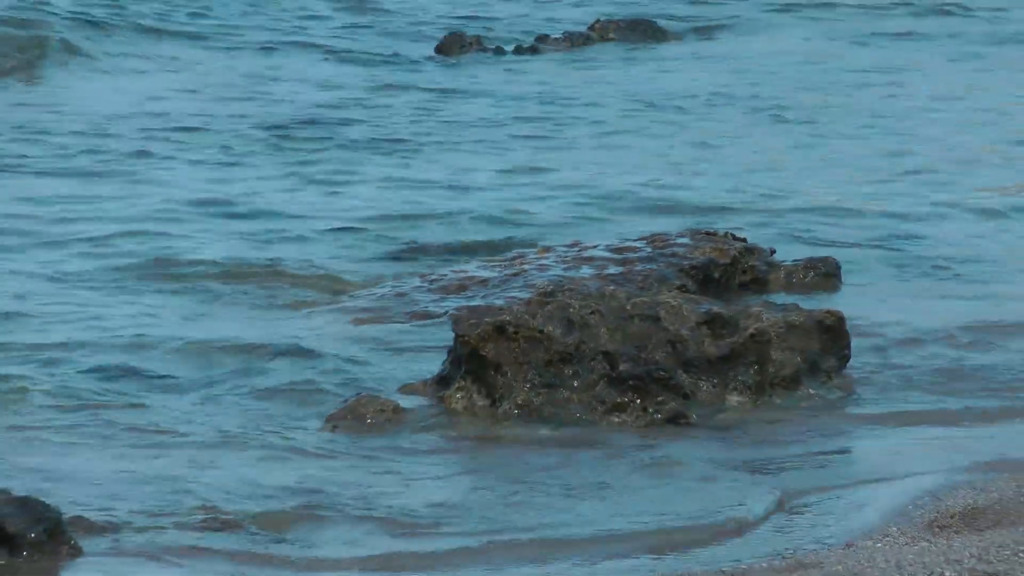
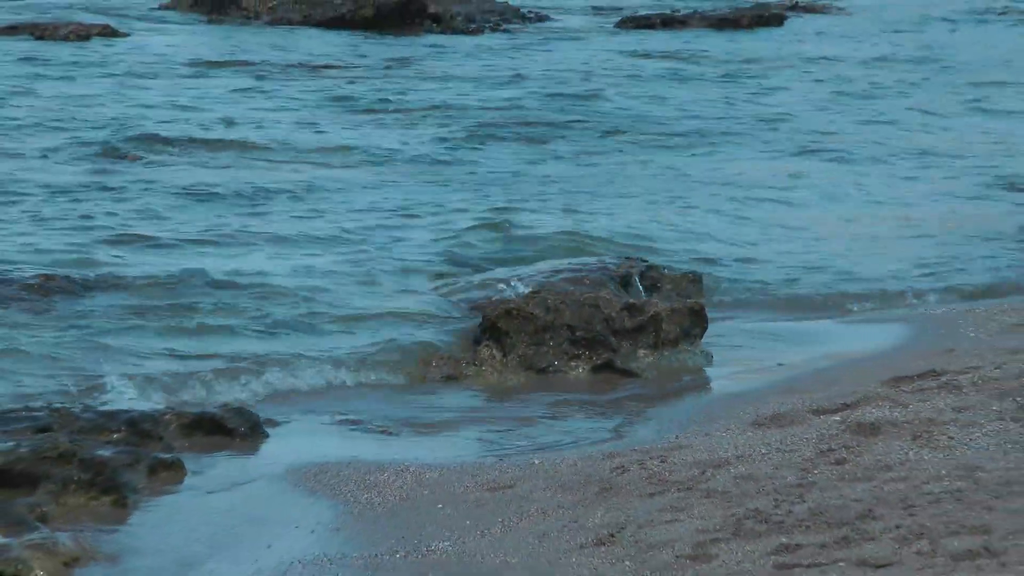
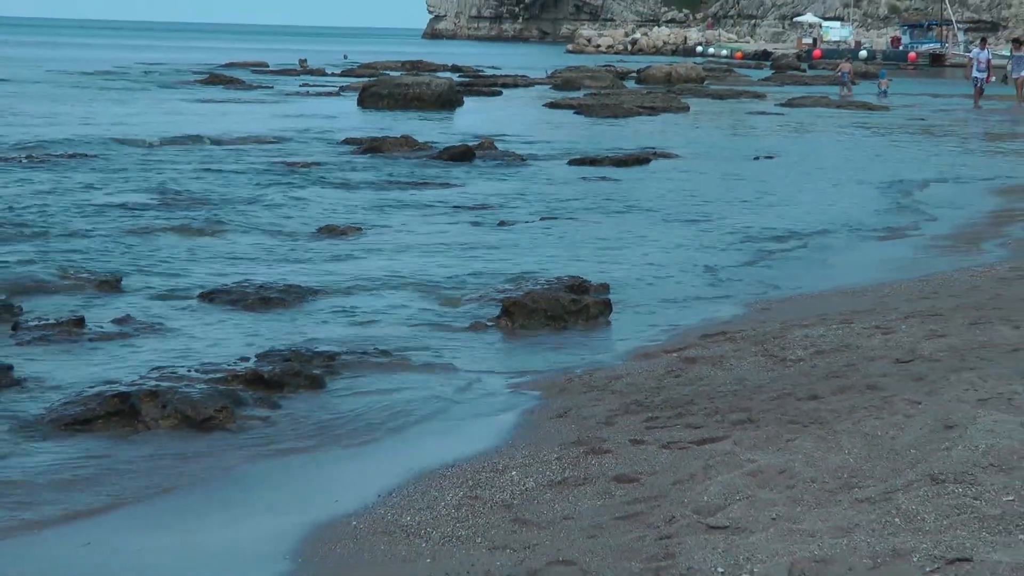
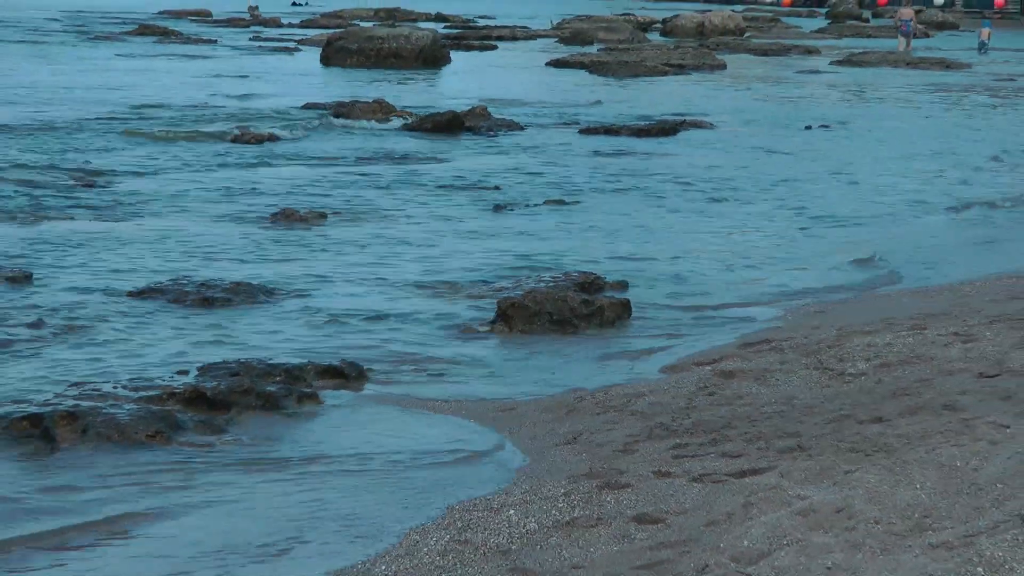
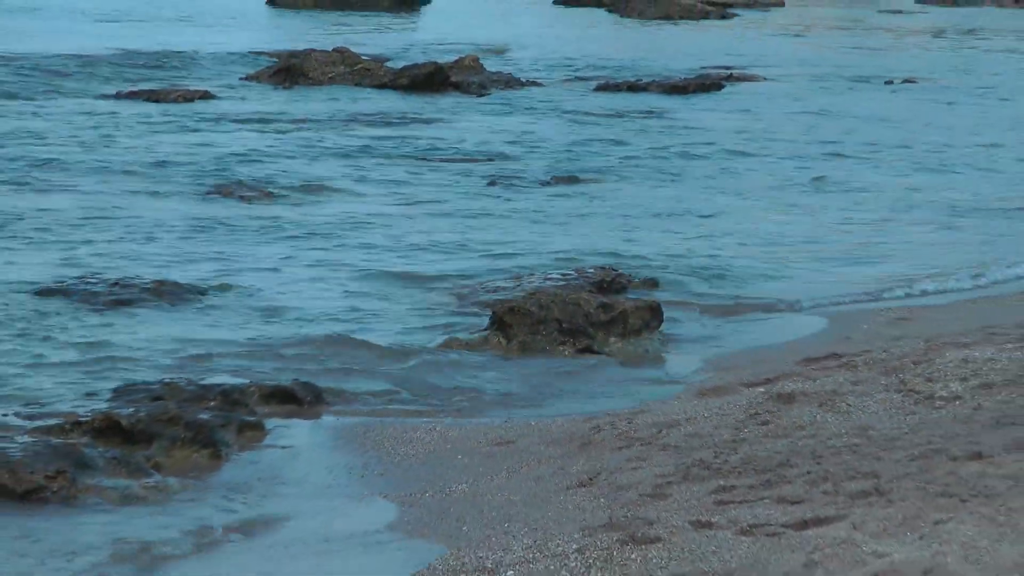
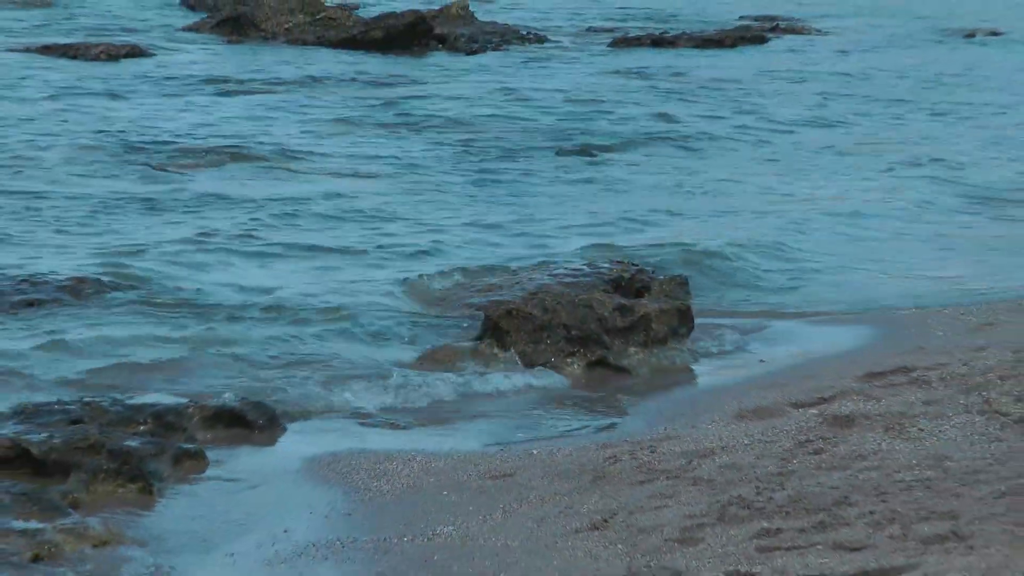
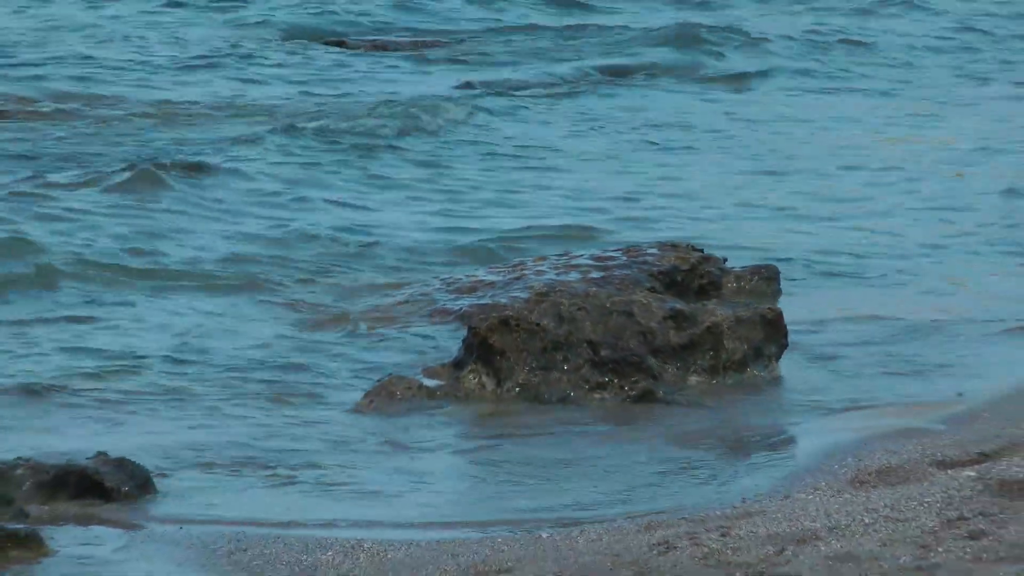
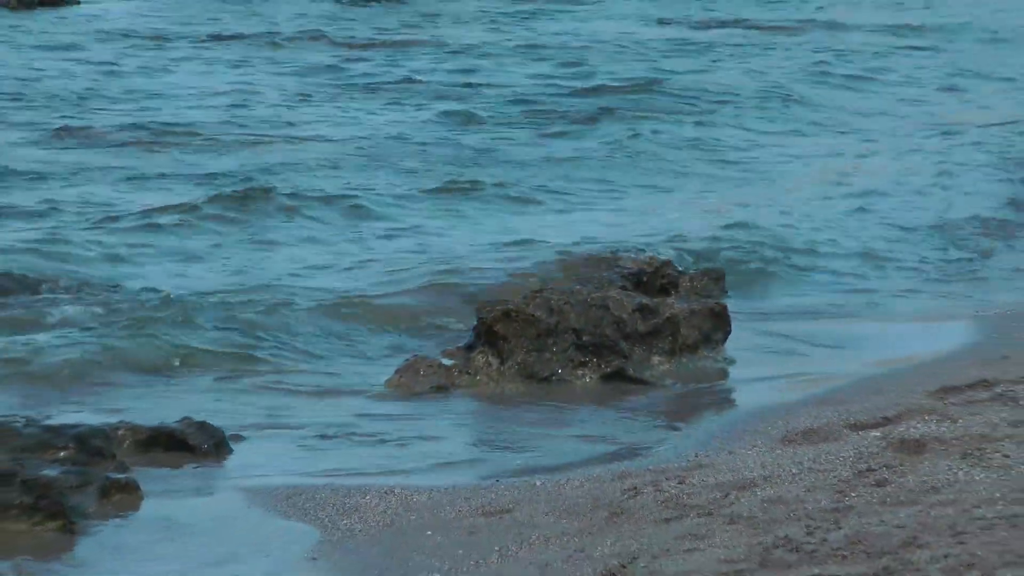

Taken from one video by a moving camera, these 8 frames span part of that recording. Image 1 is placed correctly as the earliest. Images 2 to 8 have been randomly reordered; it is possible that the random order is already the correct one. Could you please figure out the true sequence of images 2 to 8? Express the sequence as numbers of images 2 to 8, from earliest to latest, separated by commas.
7, 8, 2, 6, 5, 4, 3
